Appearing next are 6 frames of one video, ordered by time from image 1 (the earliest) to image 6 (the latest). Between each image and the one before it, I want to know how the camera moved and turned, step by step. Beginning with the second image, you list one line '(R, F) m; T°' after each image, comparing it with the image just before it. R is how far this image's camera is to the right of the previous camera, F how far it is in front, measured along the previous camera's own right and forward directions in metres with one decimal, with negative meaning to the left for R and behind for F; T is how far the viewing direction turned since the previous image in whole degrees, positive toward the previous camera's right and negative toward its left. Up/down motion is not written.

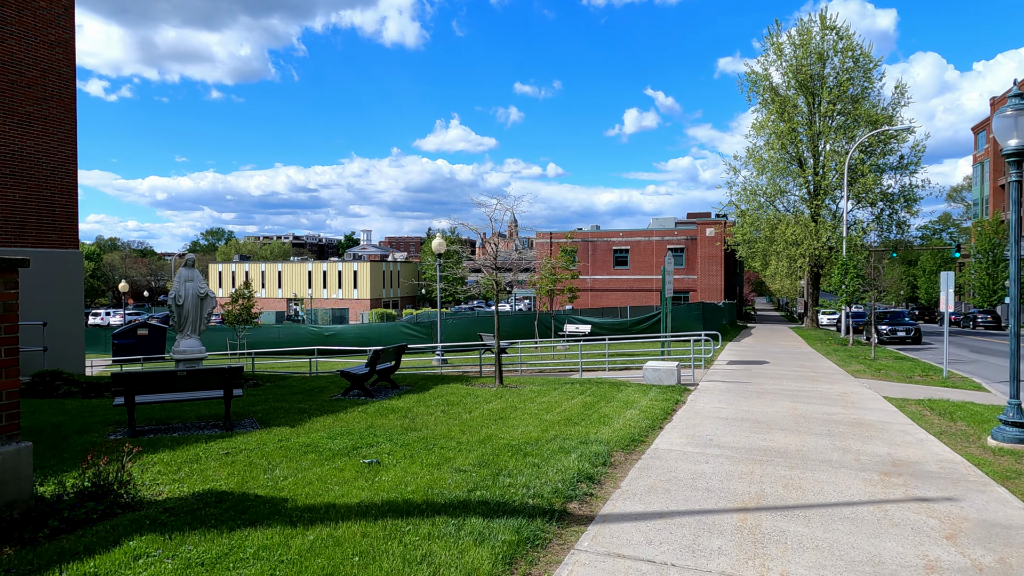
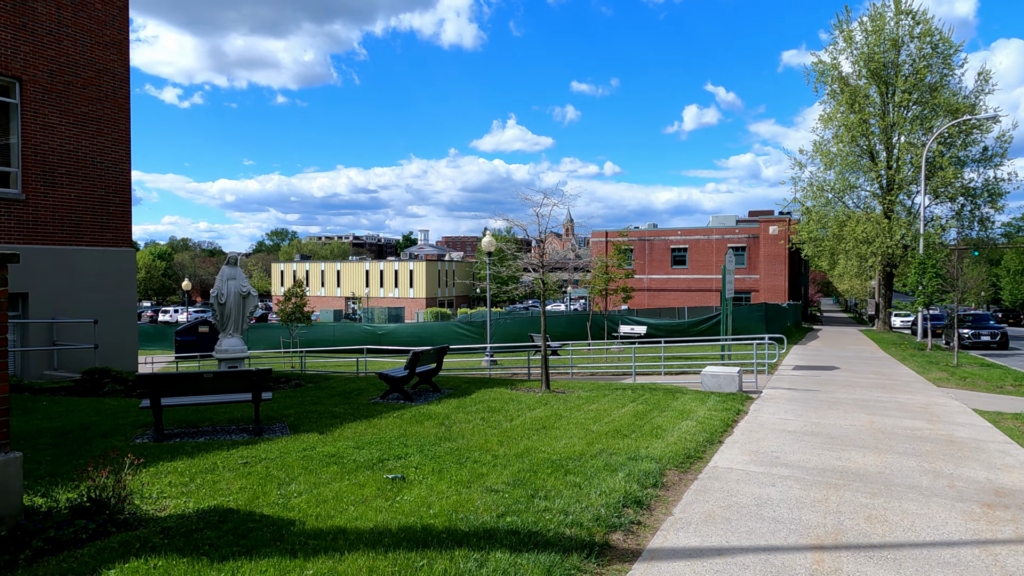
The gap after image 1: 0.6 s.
(+0.1, +0.6) m; -5°
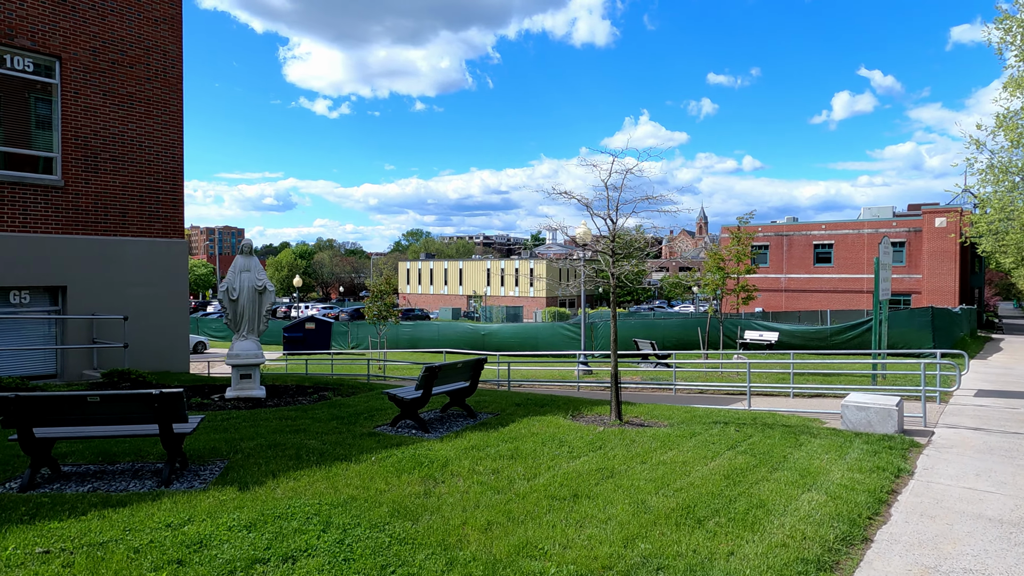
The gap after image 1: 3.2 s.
(+0.8, +2.5) m; -11°
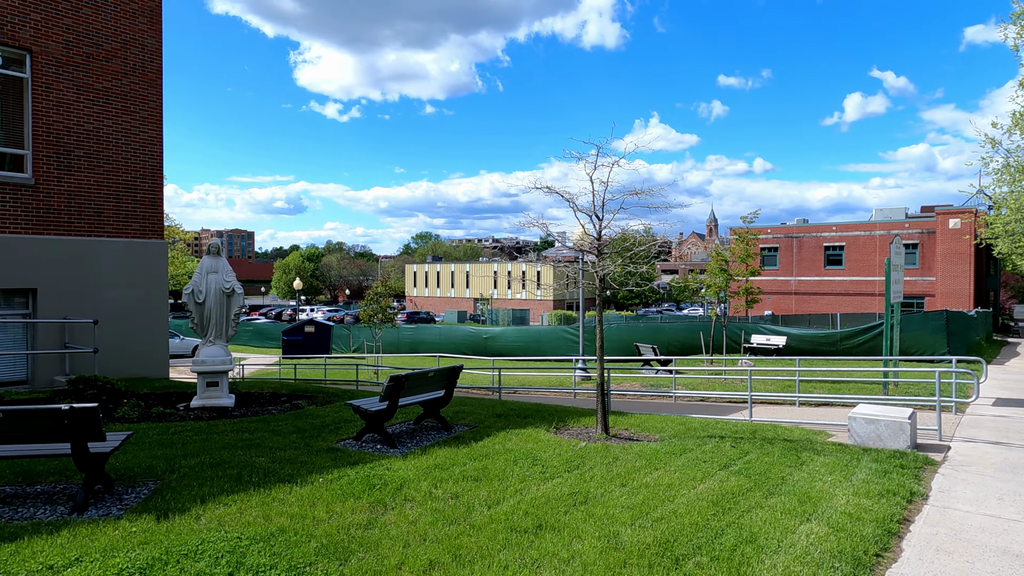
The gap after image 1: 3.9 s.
(+0.3, +0.6) m; -1°
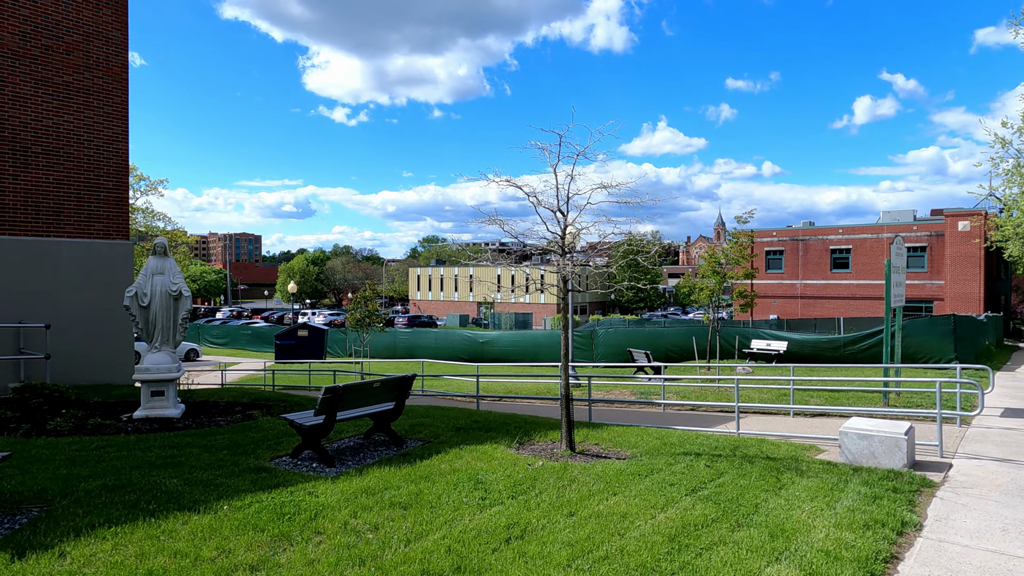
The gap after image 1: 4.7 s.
(+0.5, +0.6) m; -1°
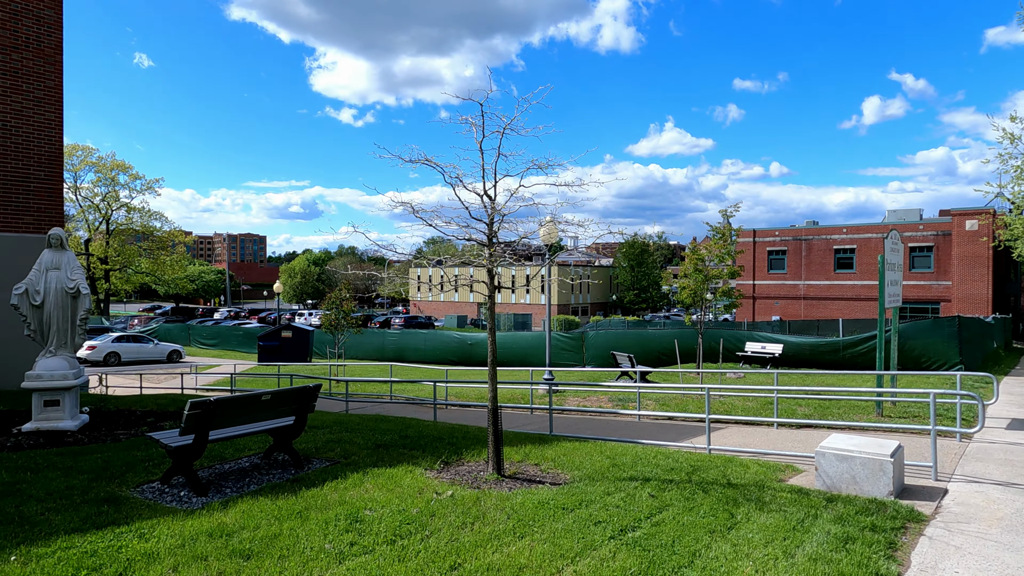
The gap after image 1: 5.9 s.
(+0.7, +0.9) m; -1°
